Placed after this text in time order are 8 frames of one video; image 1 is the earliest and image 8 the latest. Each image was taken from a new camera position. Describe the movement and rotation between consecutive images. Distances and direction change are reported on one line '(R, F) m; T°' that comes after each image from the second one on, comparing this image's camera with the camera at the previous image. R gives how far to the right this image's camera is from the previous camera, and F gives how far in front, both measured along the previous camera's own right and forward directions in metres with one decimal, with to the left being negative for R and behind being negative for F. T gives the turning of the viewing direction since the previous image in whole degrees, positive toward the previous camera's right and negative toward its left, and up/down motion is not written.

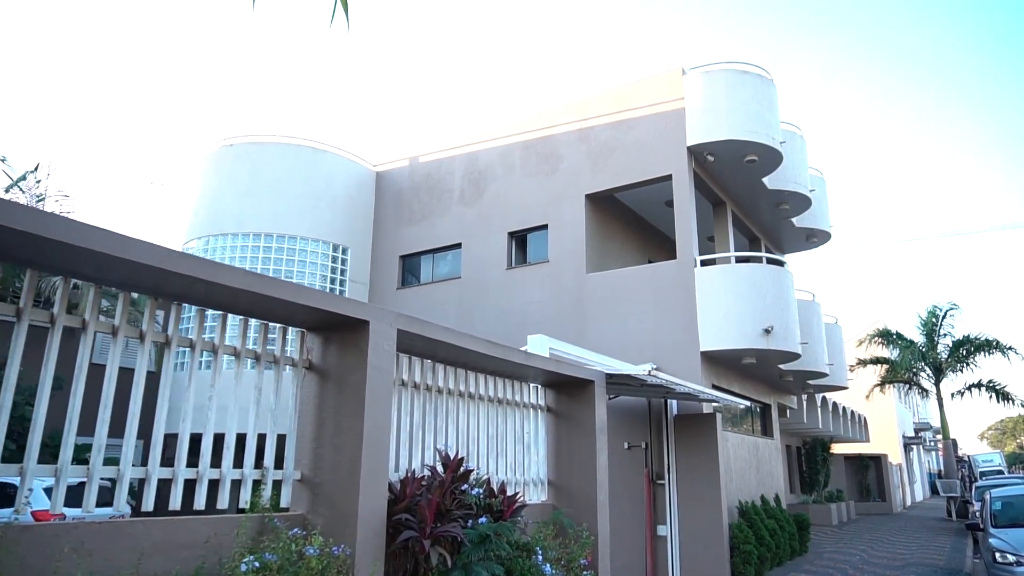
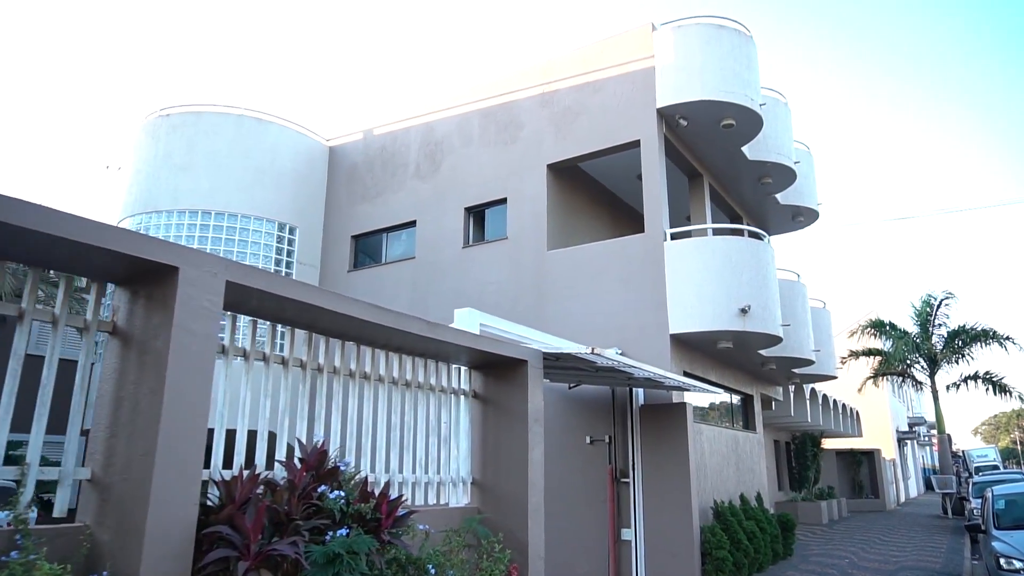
(+0.9, +1.5) m; 0°
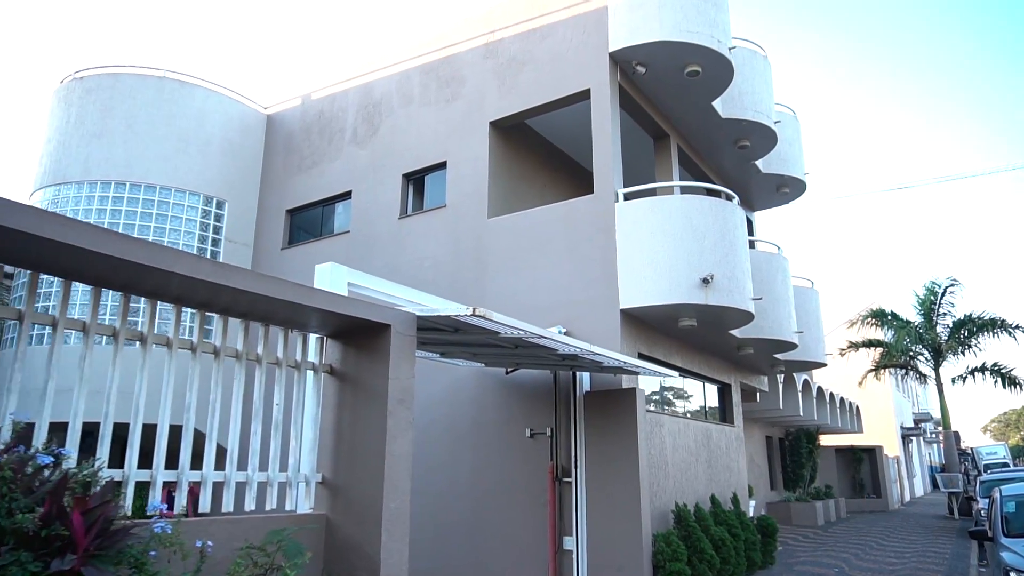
(+1.3, +1.8) m; 0°
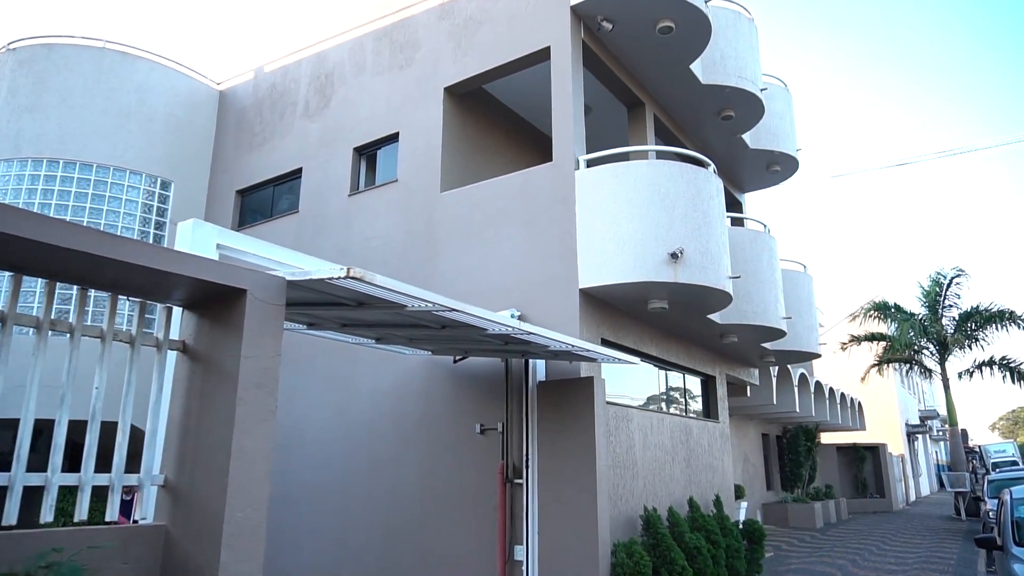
(+0.9, +1.2) m; 0°
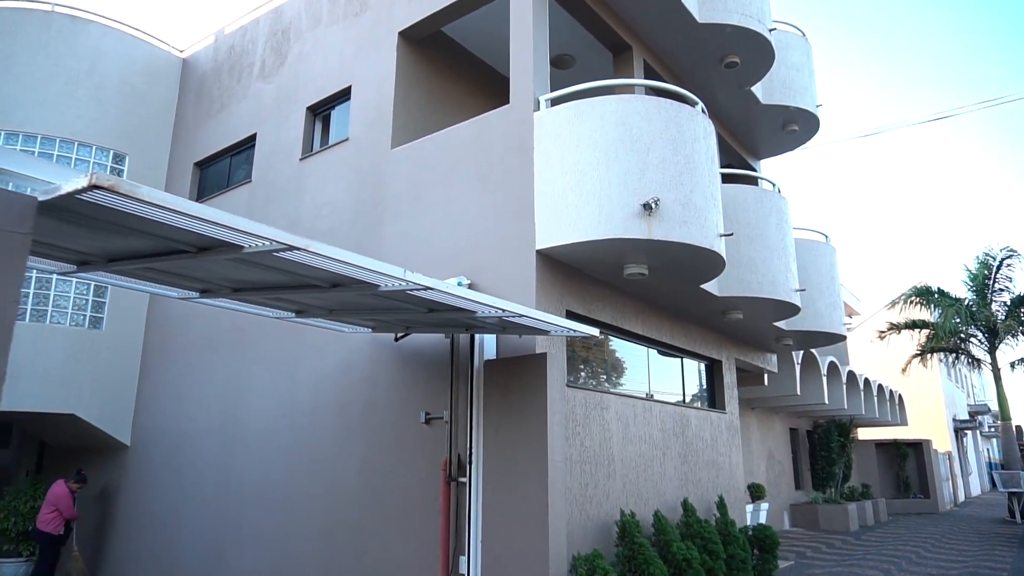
(+1.1, +1.6) m; -3°
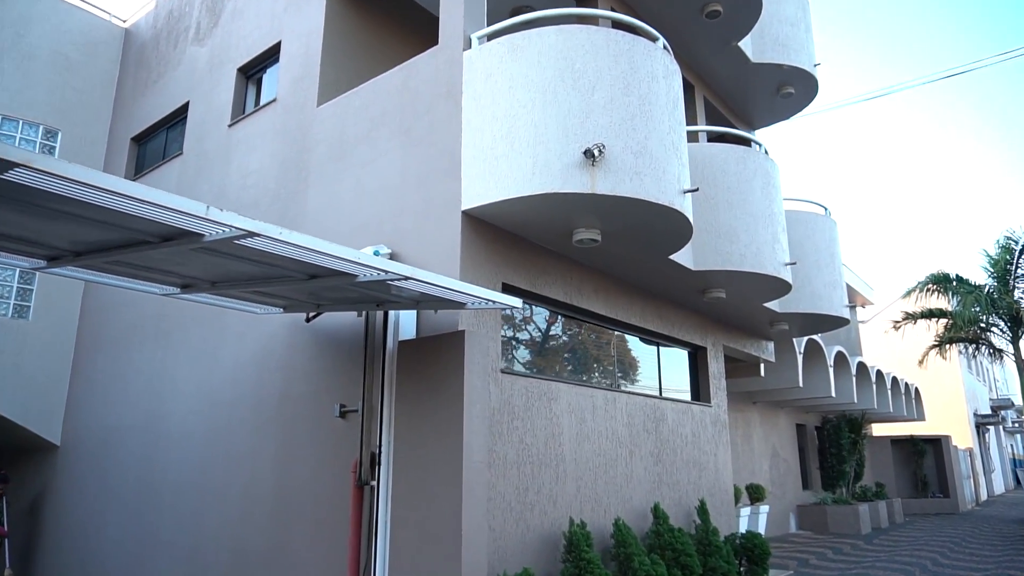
(+0.9, +1.3) m; -1°
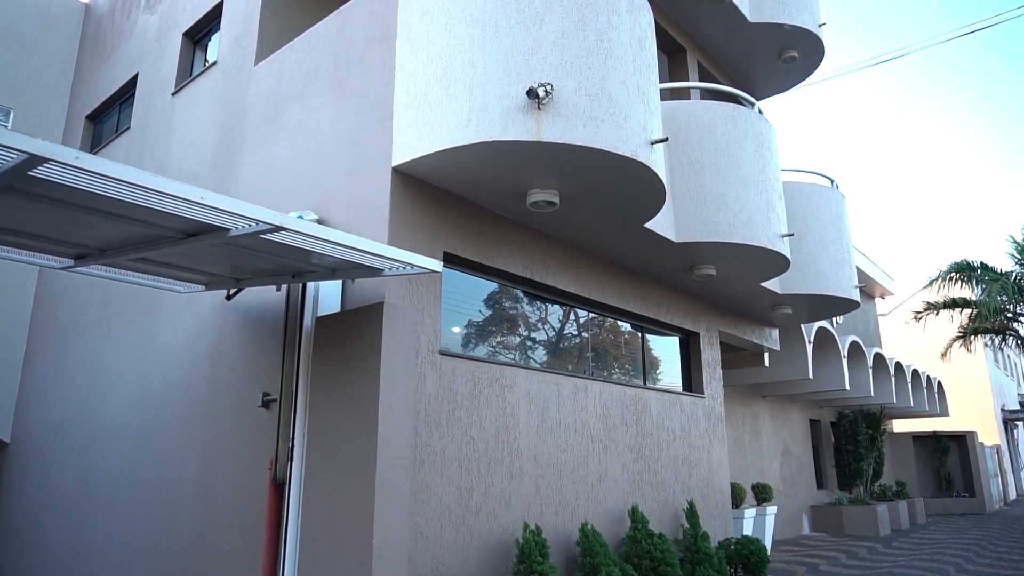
(+0.7, +1.0) m; -2°
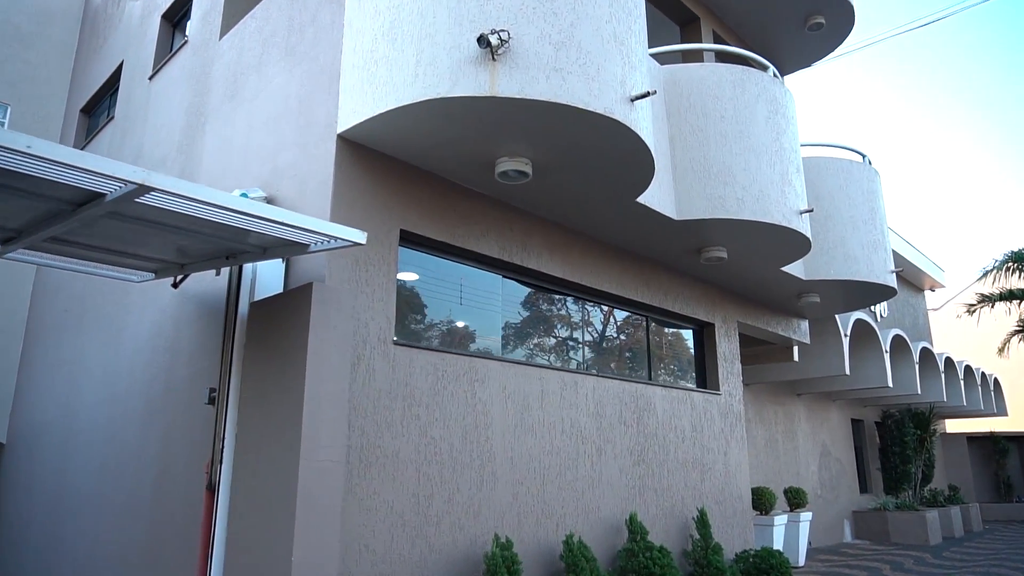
(+0.6, +0.7) m; -3°
